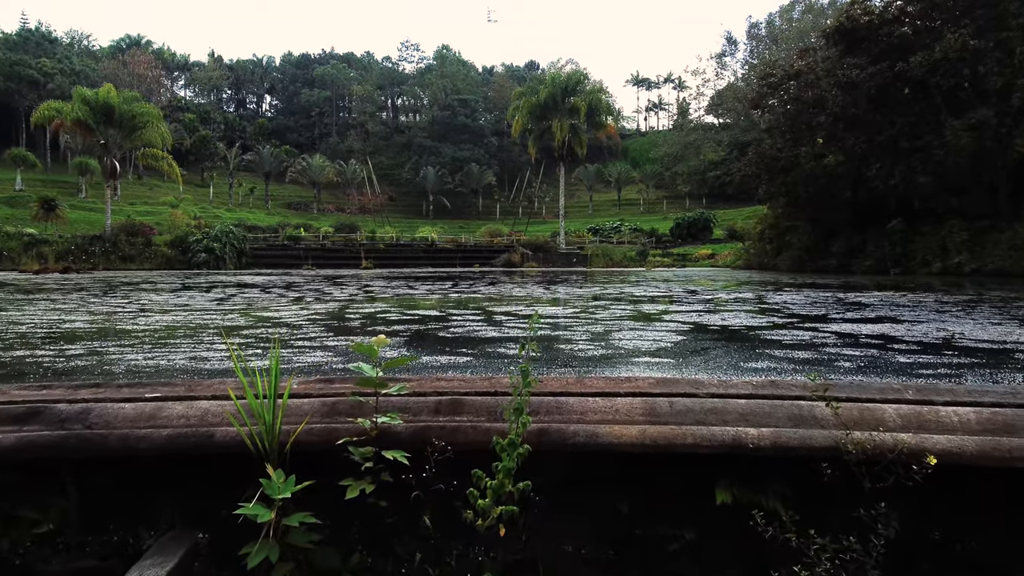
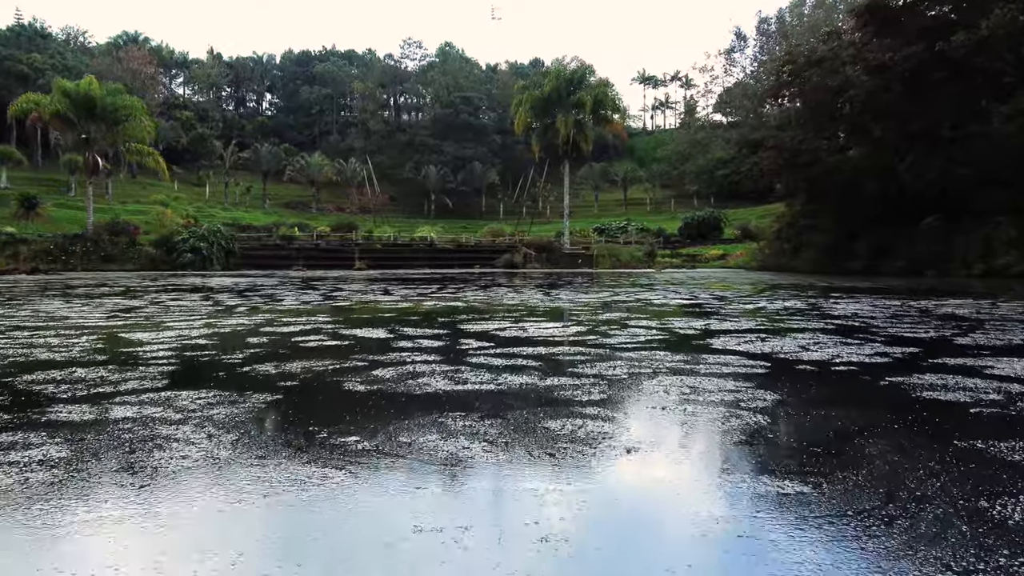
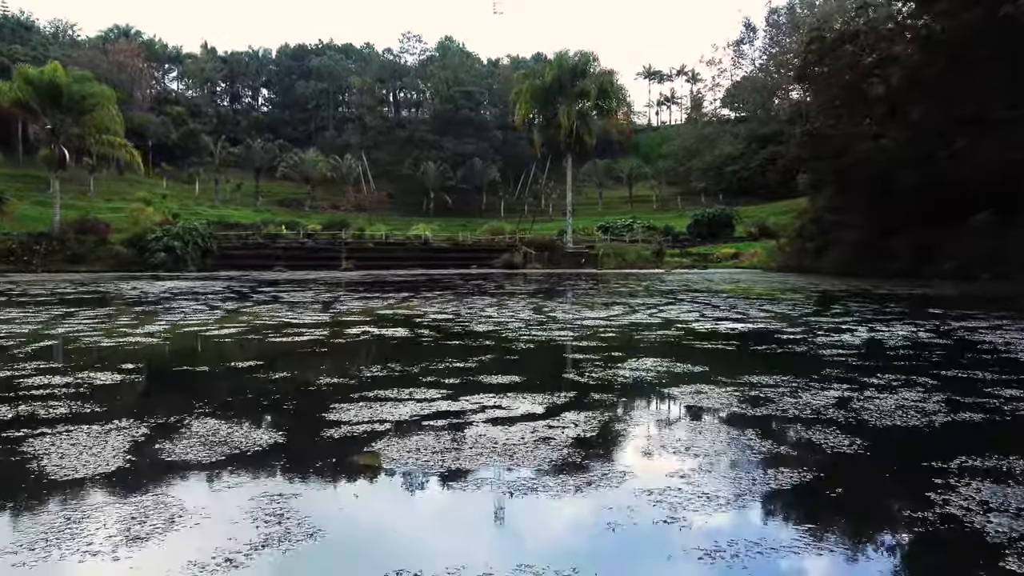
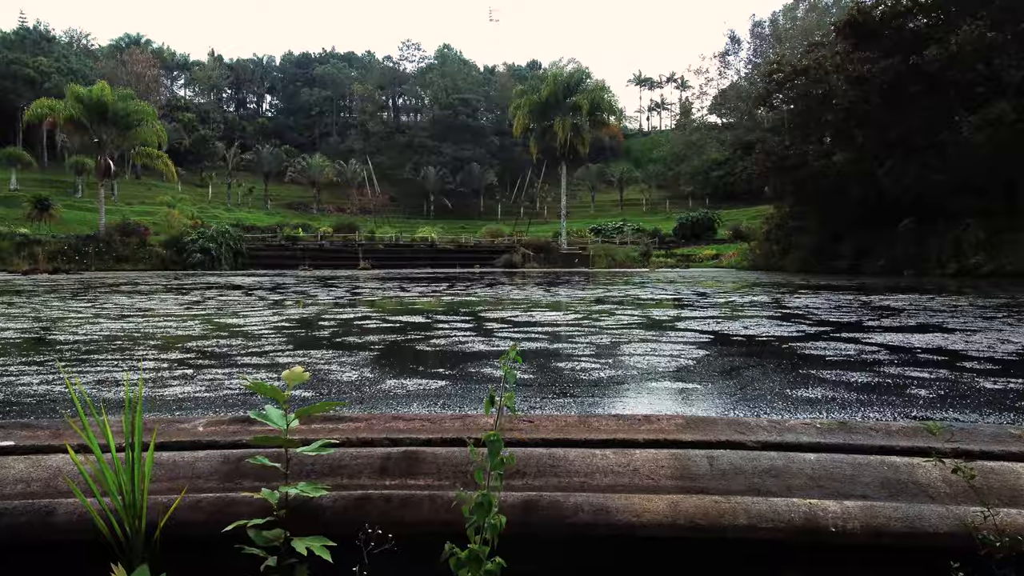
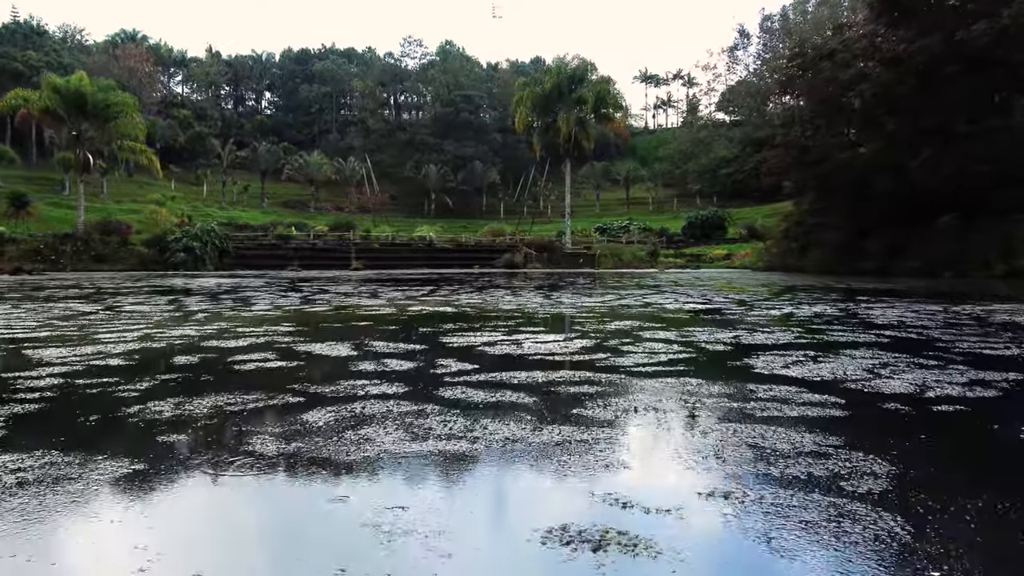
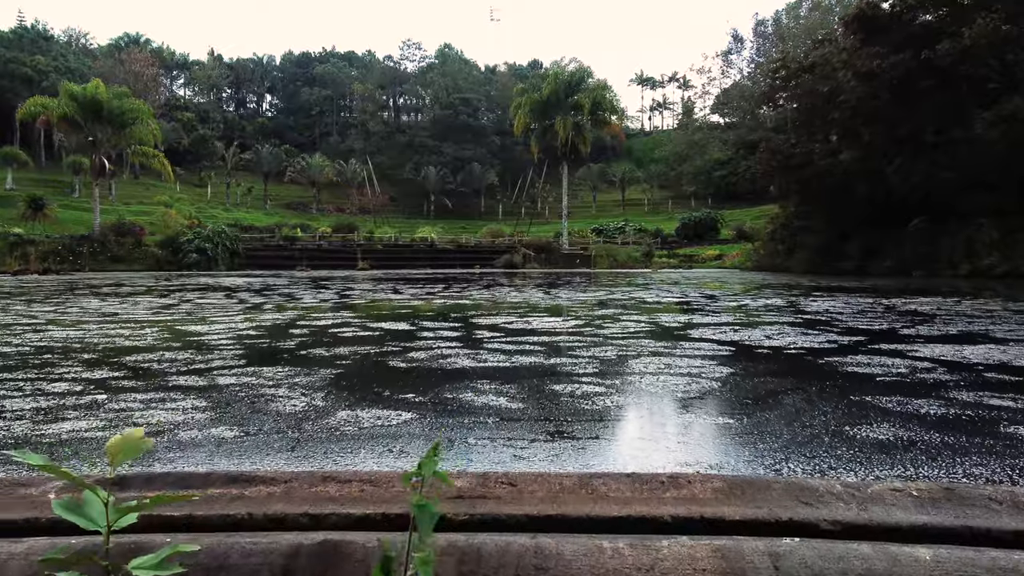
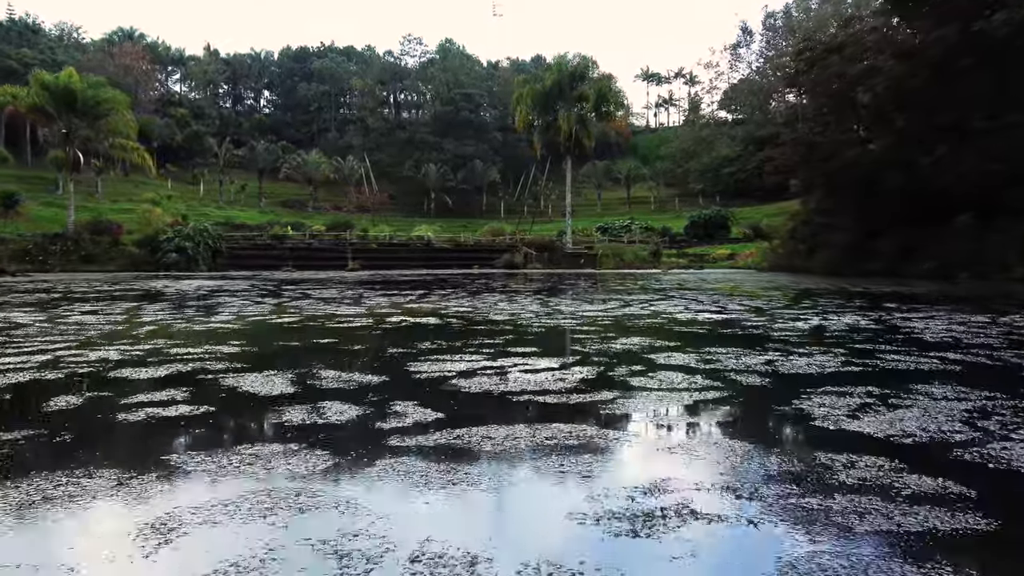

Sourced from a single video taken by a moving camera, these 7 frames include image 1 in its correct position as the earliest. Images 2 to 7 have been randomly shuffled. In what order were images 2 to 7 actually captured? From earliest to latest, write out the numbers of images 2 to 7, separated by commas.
4, 6, 2, 5, 7, 3
